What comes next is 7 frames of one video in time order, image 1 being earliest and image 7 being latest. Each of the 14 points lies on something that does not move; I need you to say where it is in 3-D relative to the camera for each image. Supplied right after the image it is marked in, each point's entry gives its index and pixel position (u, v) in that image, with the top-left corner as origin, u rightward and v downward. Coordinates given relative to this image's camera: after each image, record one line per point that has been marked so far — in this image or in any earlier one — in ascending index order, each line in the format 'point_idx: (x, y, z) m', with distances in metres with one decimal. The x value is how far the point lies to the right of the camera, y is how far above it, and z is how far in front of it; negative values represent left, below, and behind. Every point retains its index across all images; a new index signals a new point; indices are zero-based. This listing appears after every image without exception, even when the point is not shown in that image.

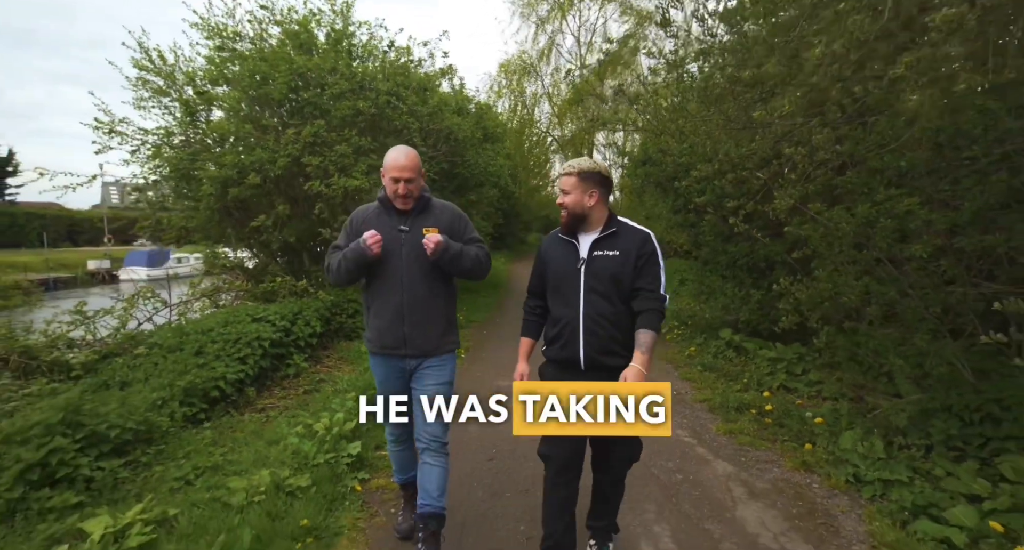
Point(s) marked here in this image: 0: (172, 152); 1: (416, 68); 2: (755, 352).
0: (-5.7, +2.1, +8.1) m
1: (-2.0, +4.3, +9.8) m
2: (+2.9, -0.9, +5.6) m
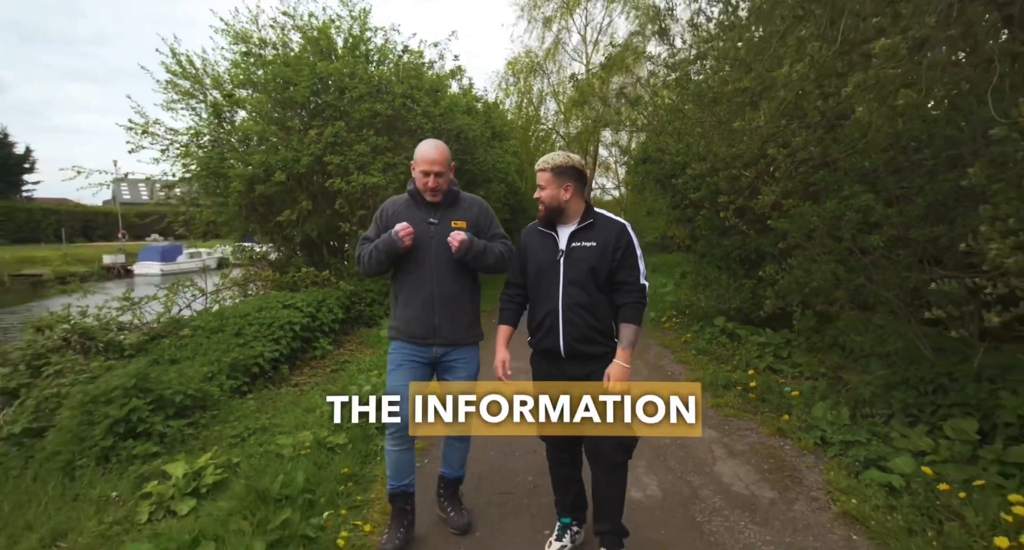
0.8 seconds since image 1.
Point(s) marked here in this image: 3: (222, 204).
0: (-5.6, +2.3, +8.6) m
1: (-1.8, +4.4, +10.2) m
2: (+3.0, -0.8, +6.1) m
3: (-5.4, +1.4, +8.8) m
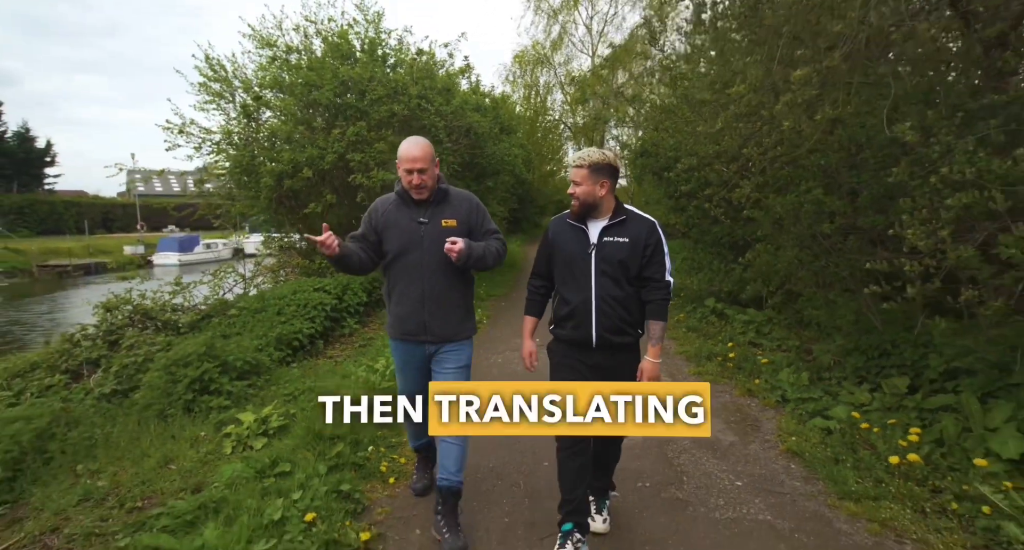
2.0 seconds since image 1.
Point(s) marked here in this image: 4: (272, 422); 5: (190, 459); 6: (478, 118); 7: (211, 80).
0: (-5.5, +2.5, +9.3) m
1: (-1.7, +4.7, +10.8) m
2: (+3.1, -0.6, +6.7) m
3: (-5.2, +1.6, +9.5) m
4: (-1.9, -1.2, +3.7) m
5: (-2.2, -1.2, +3.2) m
6: (-0.8, +3.7, +11.2) m
7: (-6.2, +4.0, +9.7) m
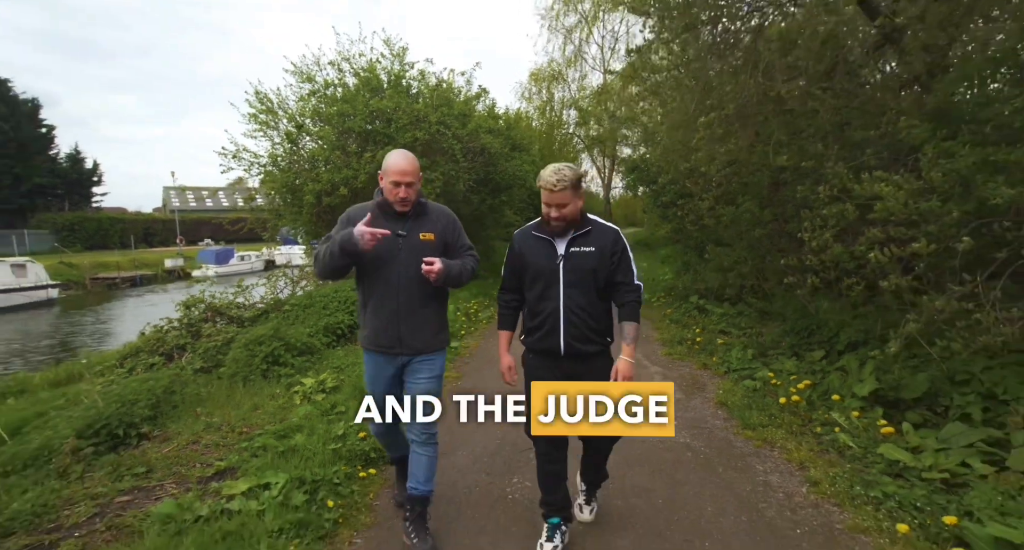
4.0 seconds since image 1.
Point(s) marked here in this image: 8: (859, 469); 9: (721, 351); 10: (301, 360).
0: (-5.3, +2.4, +10.8) m
1: (-1.5, +4.6, +12.1) m
2: (+3.2, -0.5, +7.7) m
3: (-5.0, +1.5, +10.9) m
4: (-1.9, -1.1, +4.9) m
5: (-2.3, -1.2, +4.5) m
6: (-0.6, +3.6, +12.4) m
7: (-6.0, +3.9, +11.2) m
8: (+2.3, -1.3, +3.0) m
9: (+2.6, -0.9, +5.8) m
10: (-2.5, -1.0, +5.4) m
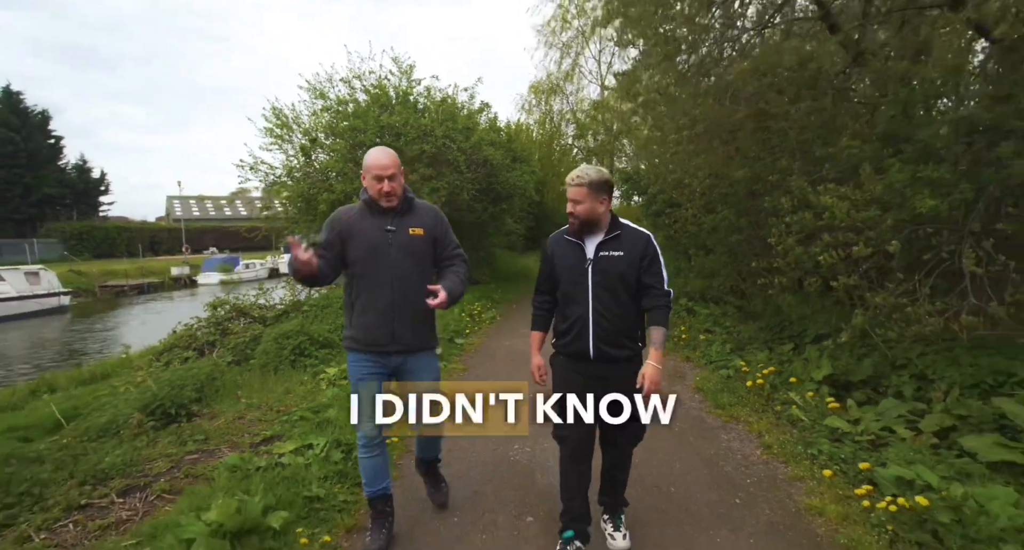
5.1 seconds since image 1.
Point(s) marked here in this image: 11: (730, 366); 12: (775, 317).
0: (-5.3, +2.2, +11.4) m
1: (-1.4, +4.5, +12.8) m
2: (+3.2, -0.6, +8.2) m
3: (-5.0, +1.4, +11.5) m
4: (-1.9, -1.2, +5.5) m
5: (-2.3, -1.2, +5.0) m
6: (-0.6, +3.4, +13.1) m
7: (-6.0, +3.8, +11.9) m
8: (+2.3, -1.2, +3.6) m
9: (+2.6, -1.0, +6.4) m
10: (-2.5, -1.0, +6.0) m
11: (+2.5, -1.0, +5.3) m
12: (+3.3, -0.5, +5.9) m
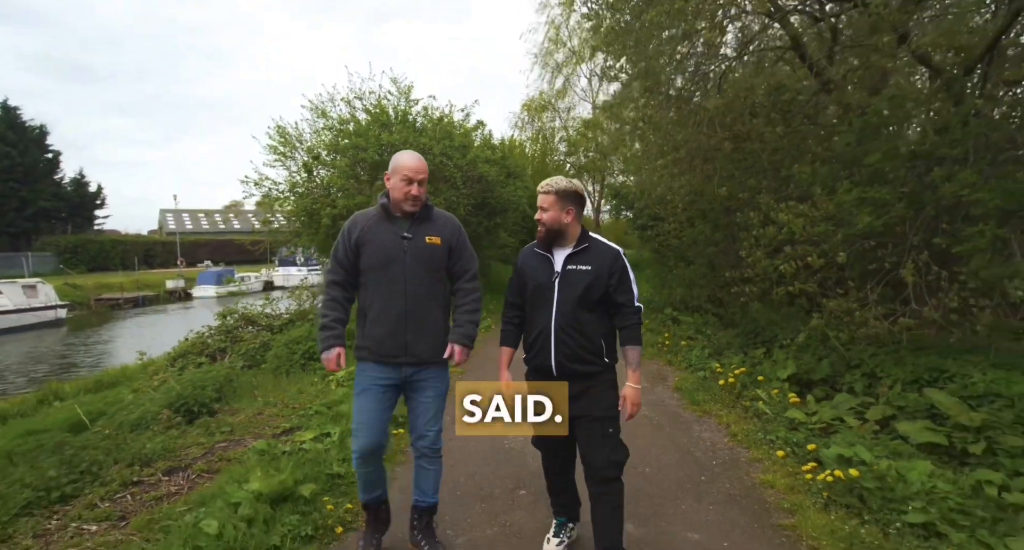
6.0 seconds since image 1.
0: (-5.4, +1.9, +11.9) m
1: (-1.6, +4.1, +13.4) m
2: (+3.1, -0.8, +8.7) m
3: (-5.1, +1.1, +12.0) m
4: (-2.0, -1.3, +5.9) m
5: (-2.3, -1.3, +5.5) m
6: (-0.7, +3.1, +13.7) m
7: (-6.1, +3.5, +12.4) m
8: (+2.2, -1.3, +4.1) m
9: (+2.5, -1.1, +6.9) m
10: (-2.5, -1.2, +6.5) m
11: (+2.4, -1.2, +5.8) m
12: (+3.2, -0.7, +6.4) m
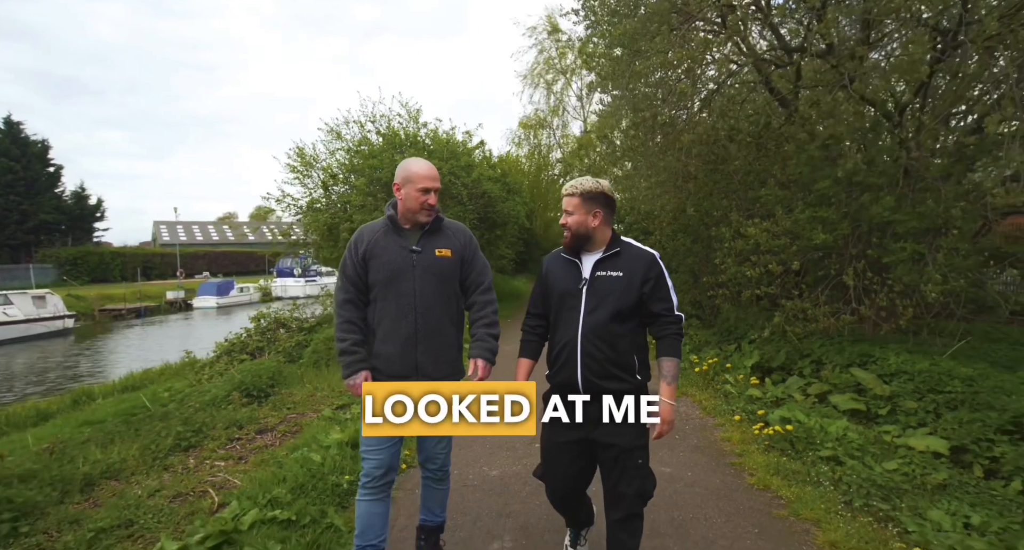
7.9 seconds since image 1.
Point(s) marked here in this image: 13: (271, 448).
0: (-5.3, +1.7, +12.9) m
1: (-1.5, +3.9, +14.4) m
2: (+3.2, -1.0, +9.7) m
3: (-5.1, +0.8, +12.9) m
4: (-1.9, -1.4, +6.8) m
5: (-2.2, -1.4, +6.4) m
6: (-0.7, +2.8, +14.7) m
7: (-6.1, +3.2, +13.4) m
8: (+2.4, -1.4, +5.1) m
9: (+2.6, -1.3, +7.9) m
10: (-2.4, -1.3, +7.4) m
11: (+2.6, -1.2, +6.8) m
12: (+3.3, -0.8, +7.4) m
13: (-2.0, -1.4, +3.8) m
